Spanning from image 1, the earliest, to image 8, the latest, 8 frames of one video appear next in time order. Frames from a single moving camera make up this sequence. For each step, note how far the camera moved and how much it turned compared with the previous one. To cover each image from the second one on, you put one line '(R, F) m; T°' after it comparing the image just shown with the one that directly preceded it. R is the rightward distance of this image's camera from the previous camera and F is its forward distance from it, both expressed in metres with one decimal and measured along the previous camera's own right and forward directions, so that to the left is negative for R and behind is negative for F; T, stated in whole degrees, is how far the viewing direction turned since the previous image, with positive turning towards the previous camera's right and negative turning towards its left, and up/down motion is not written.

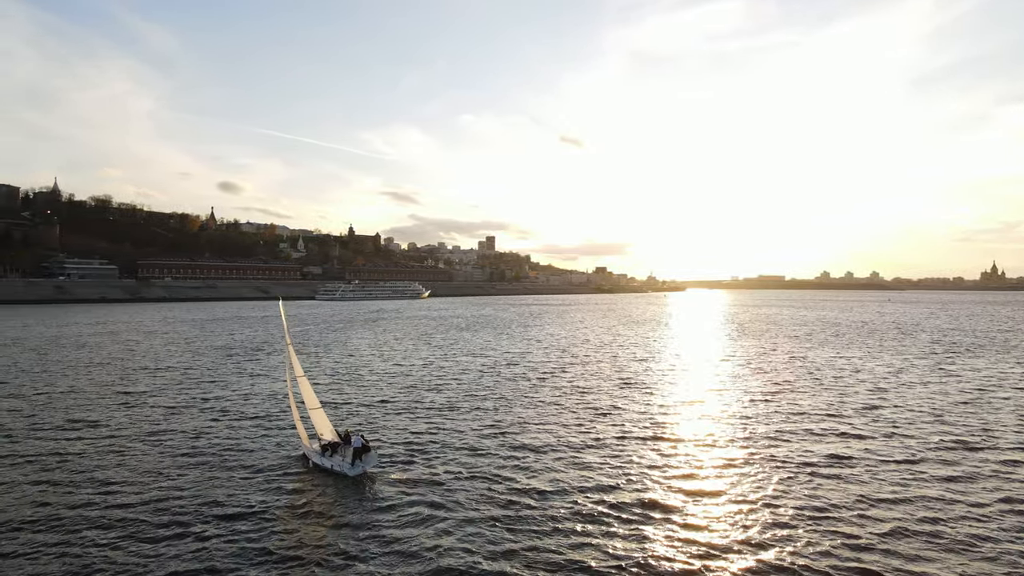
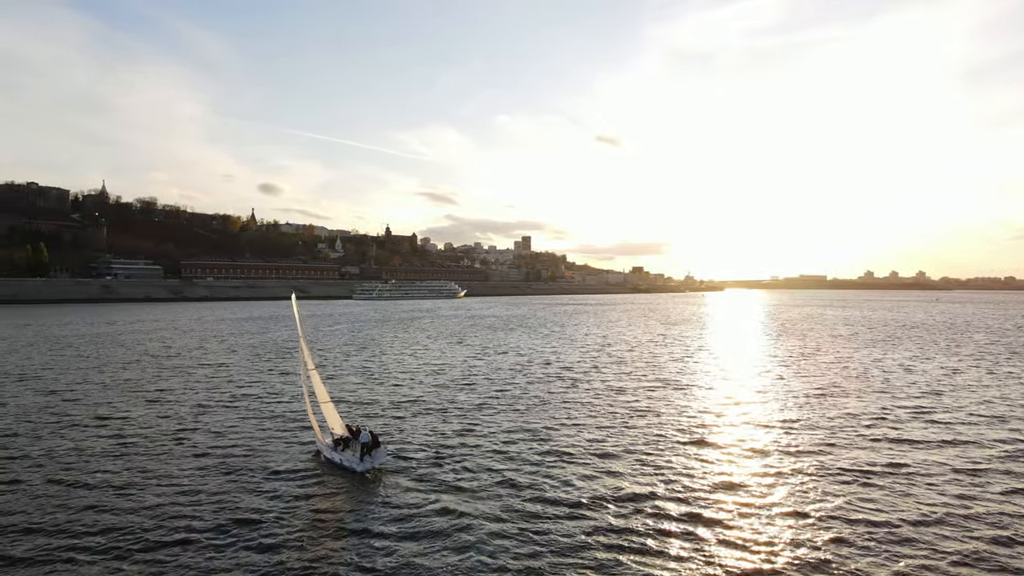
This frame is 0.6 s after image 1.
(0.0, +0.2) m; -3°
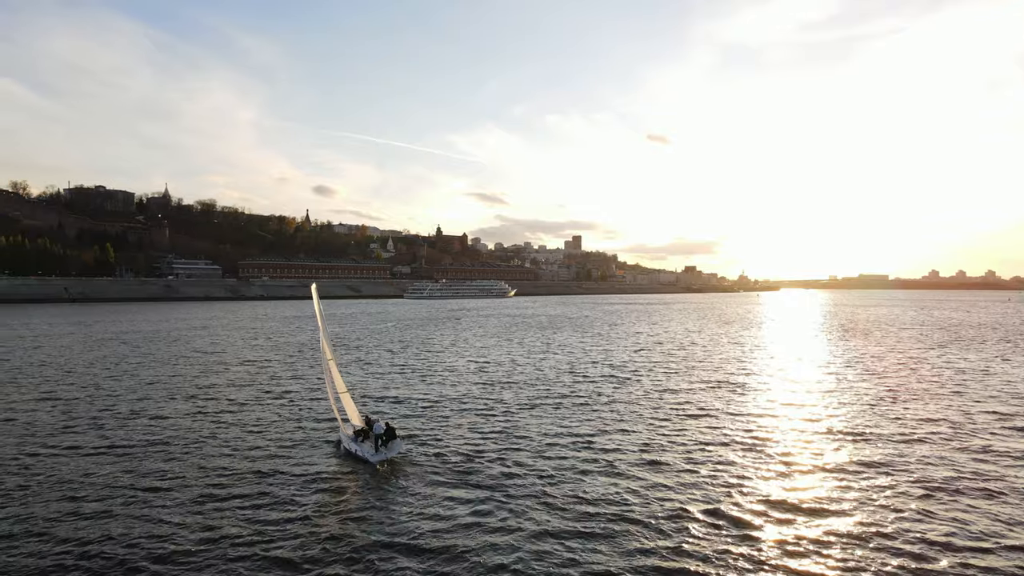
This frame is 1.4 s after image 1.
(0.0, +0.2) m; -4°
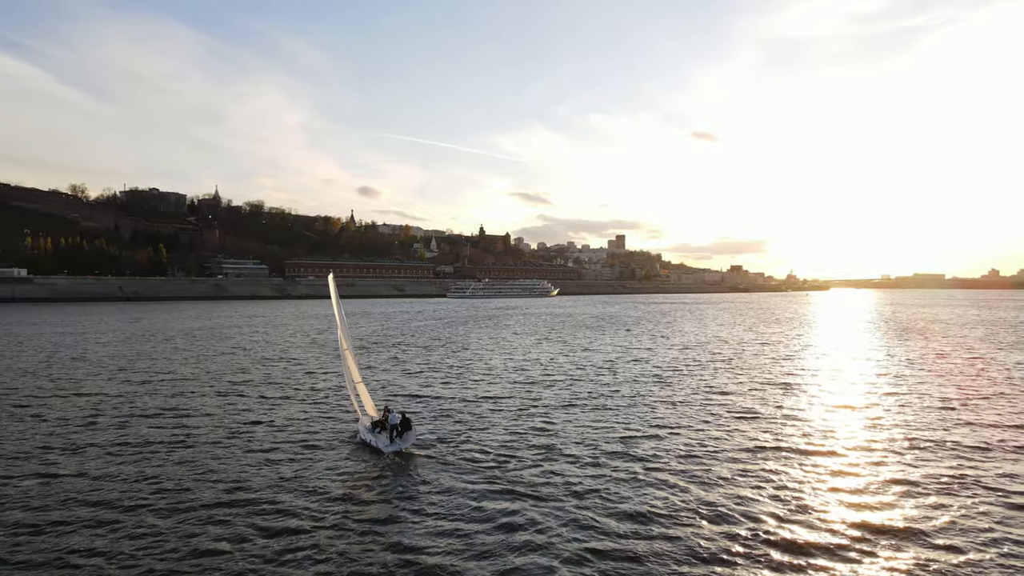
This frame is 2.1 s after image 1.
(0.0, +0.2) m; -3°
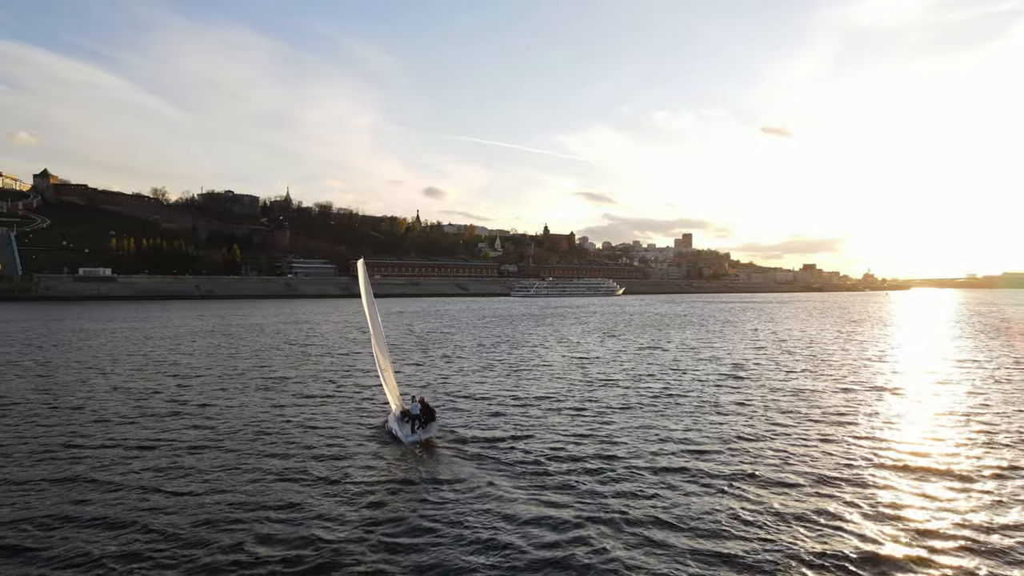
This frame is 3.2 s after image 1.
(0.0, +0.4) m; -5°
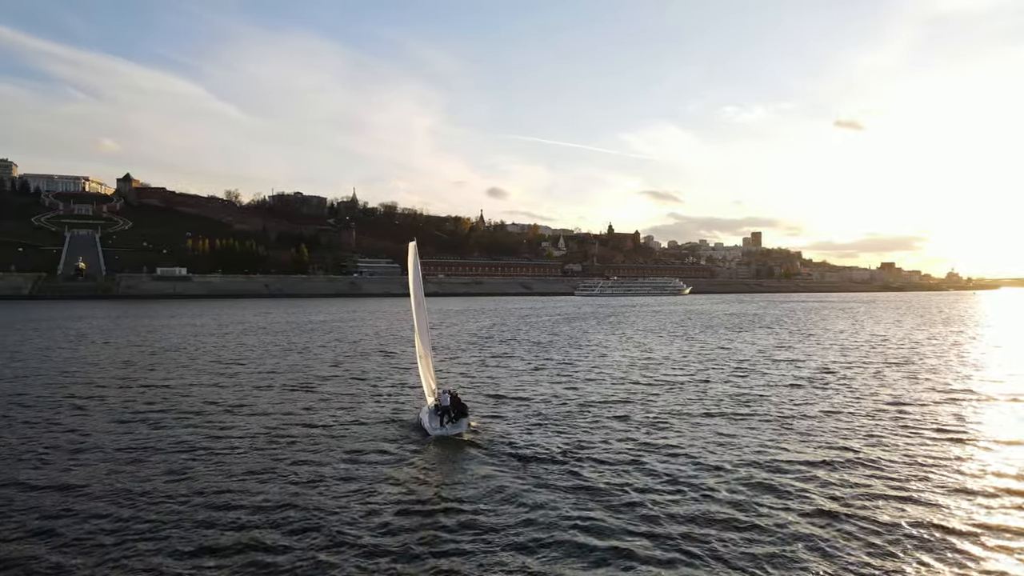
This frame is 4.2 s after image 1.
(0.0, +0.5) m; -5°
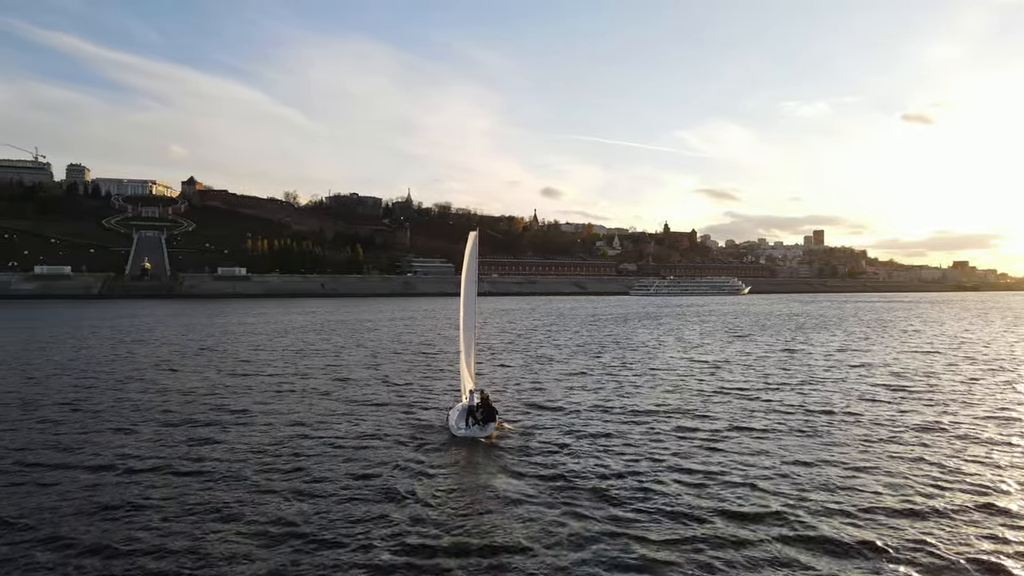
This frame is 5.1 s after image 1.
(0.0, +0.5) m; -4°
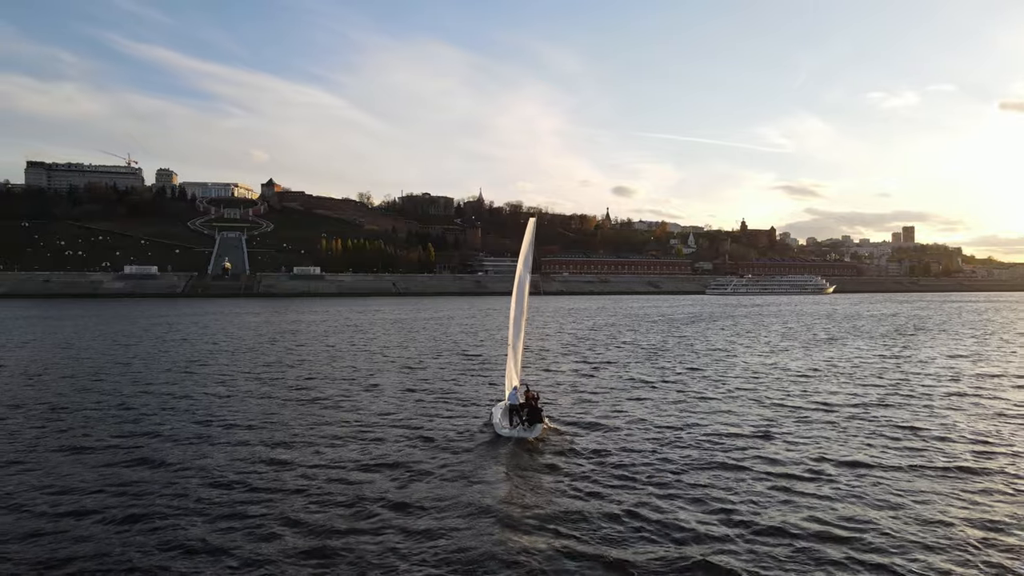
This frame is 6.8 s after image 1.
(0.0, +0.8) m; -6°
